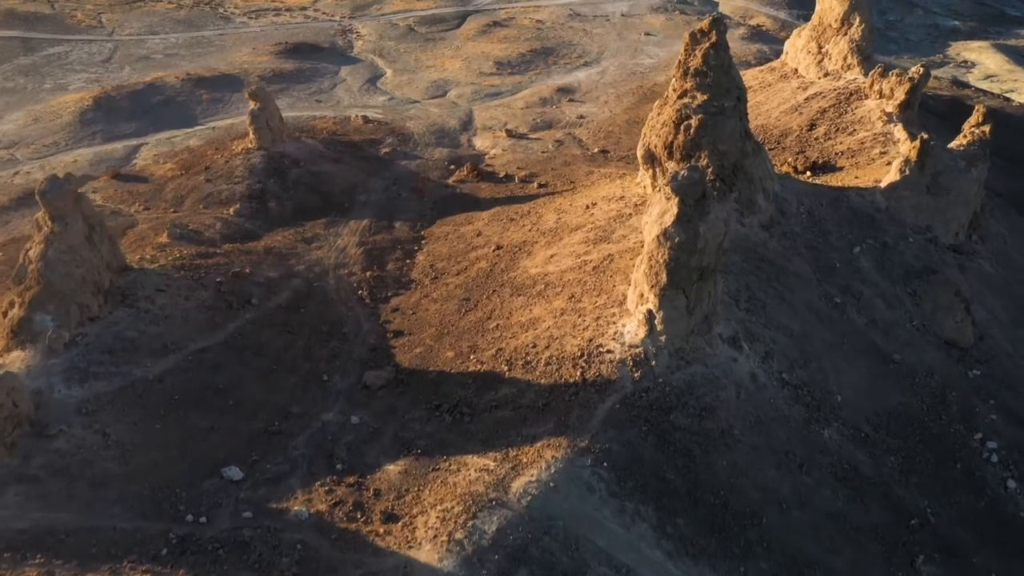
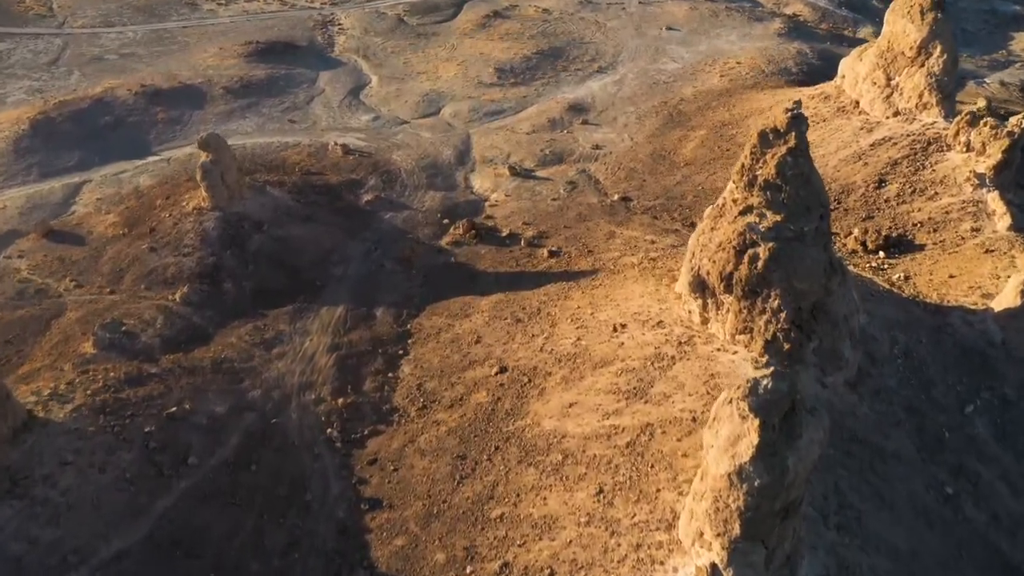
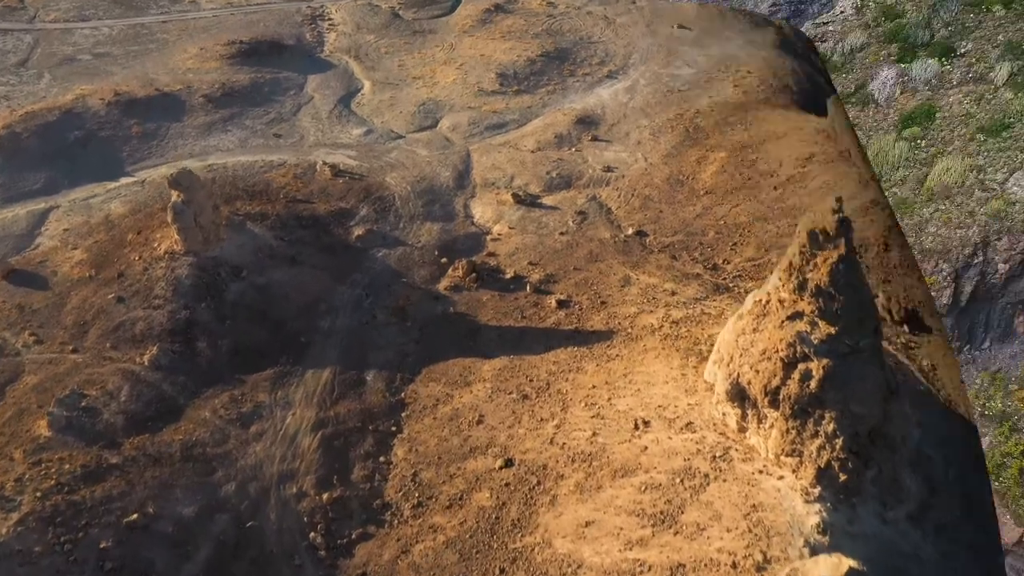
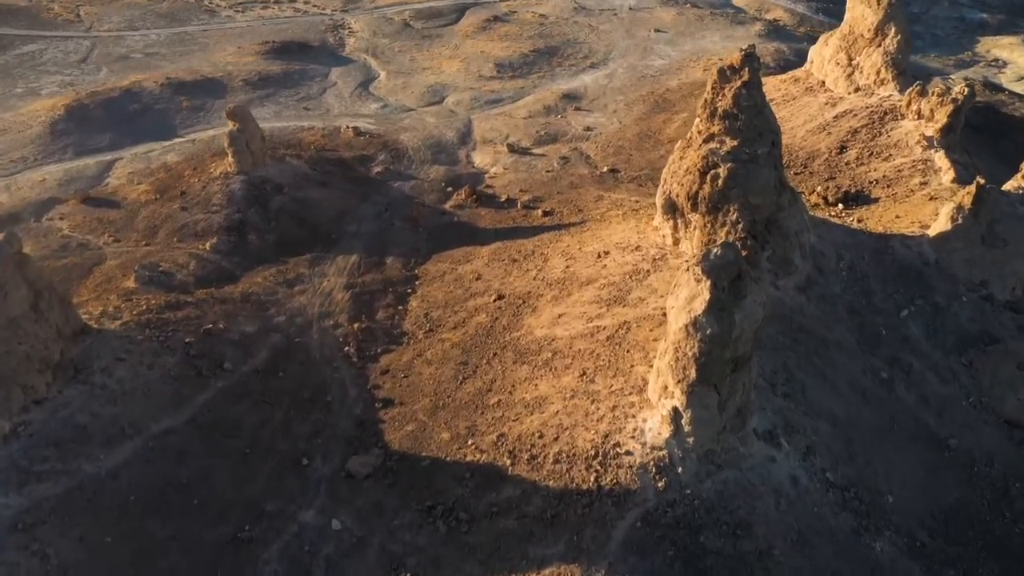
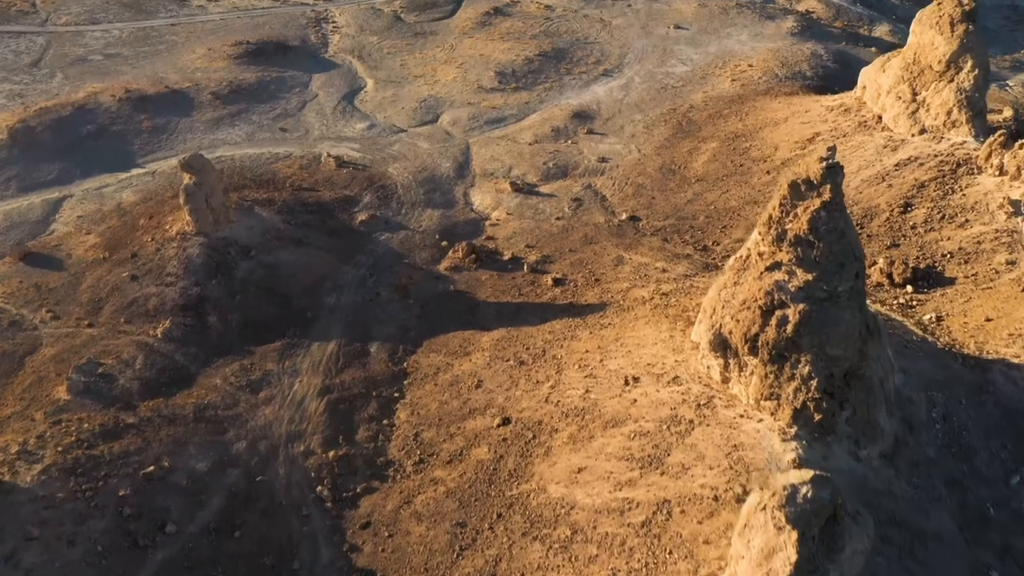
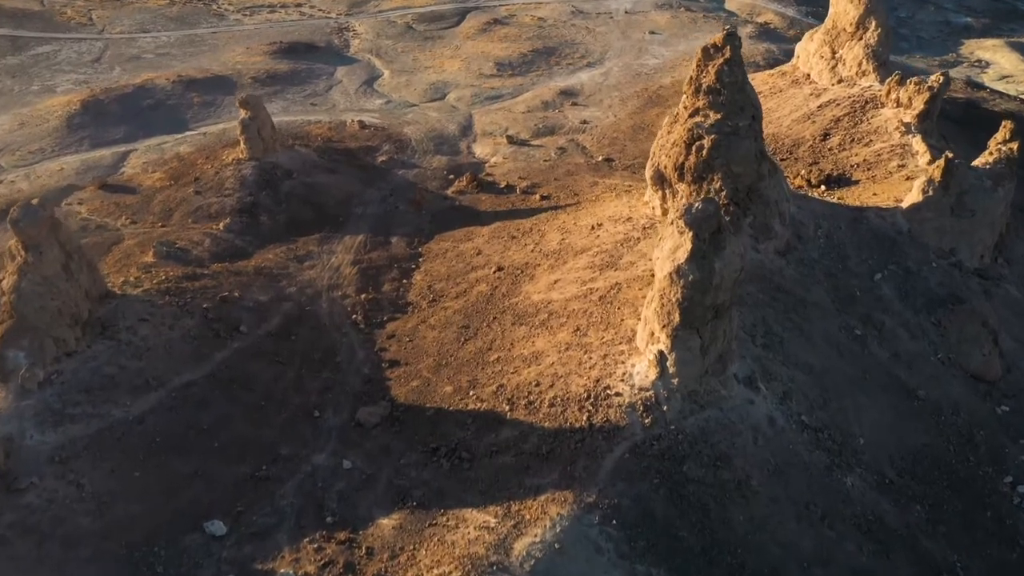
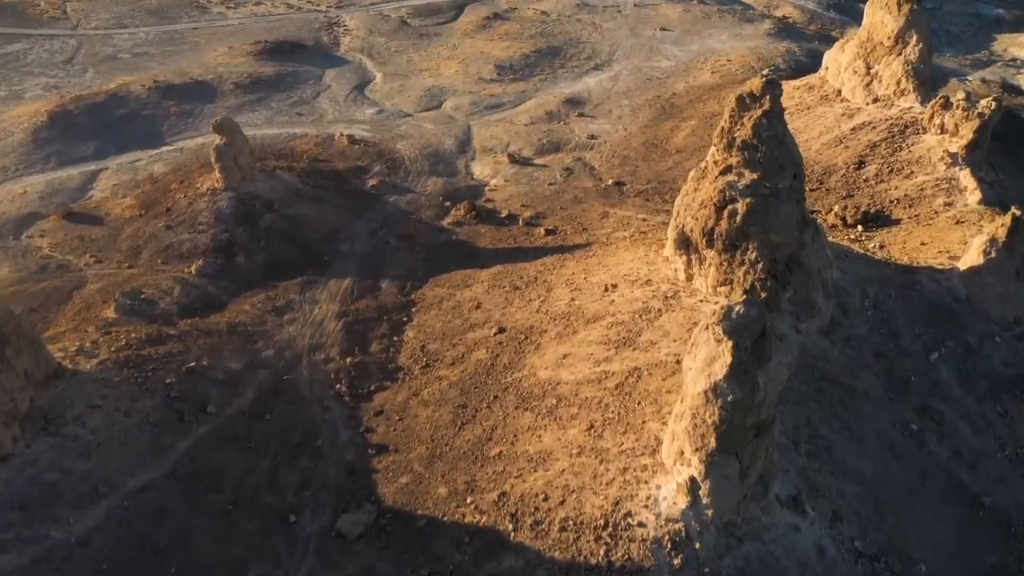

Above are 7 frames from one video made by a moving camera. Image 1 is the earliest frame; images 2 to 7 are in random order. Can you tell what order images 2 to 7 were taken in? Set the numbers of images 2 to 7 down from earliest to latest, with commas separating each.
6, 4, 7, 2, 5, 3
